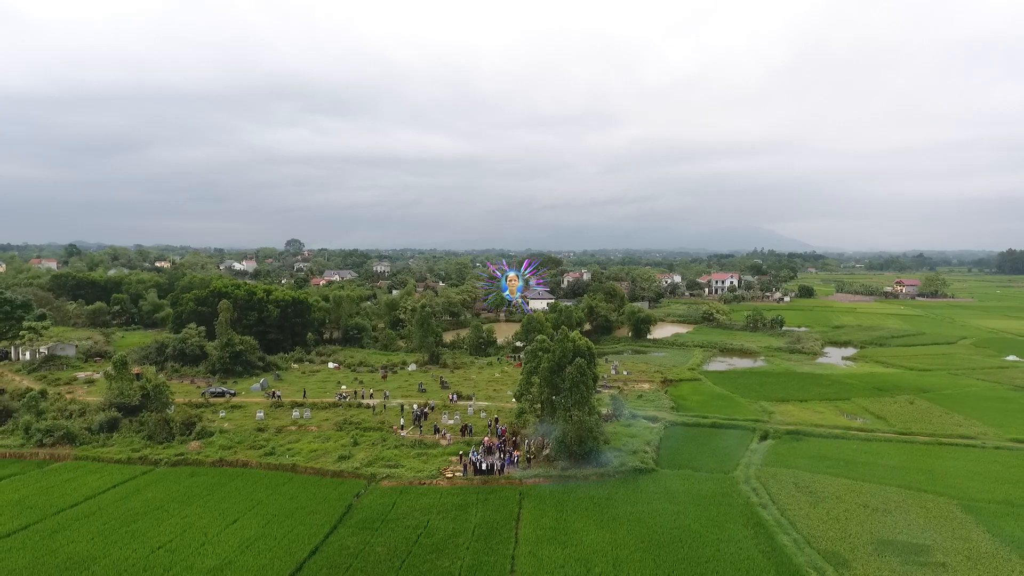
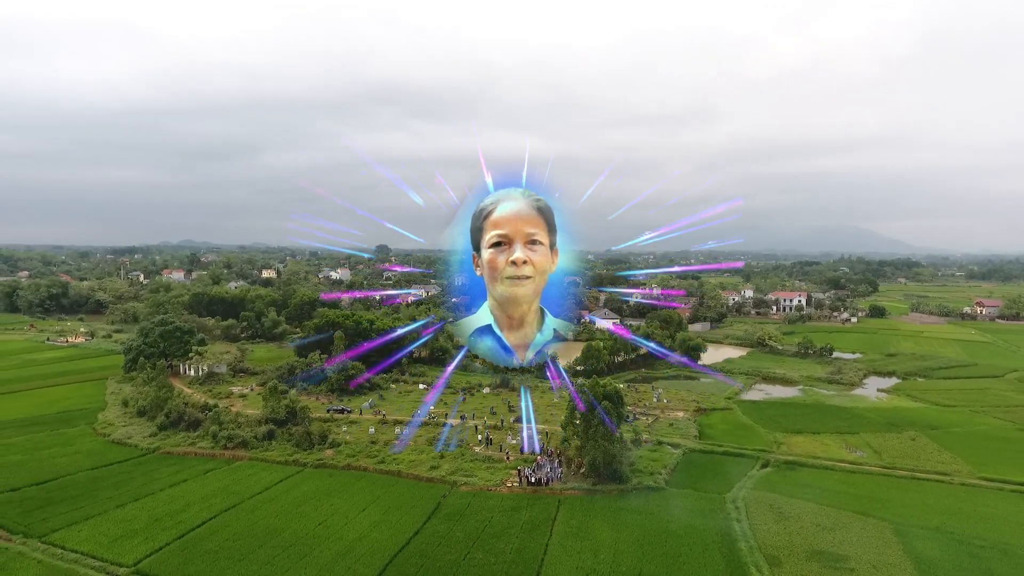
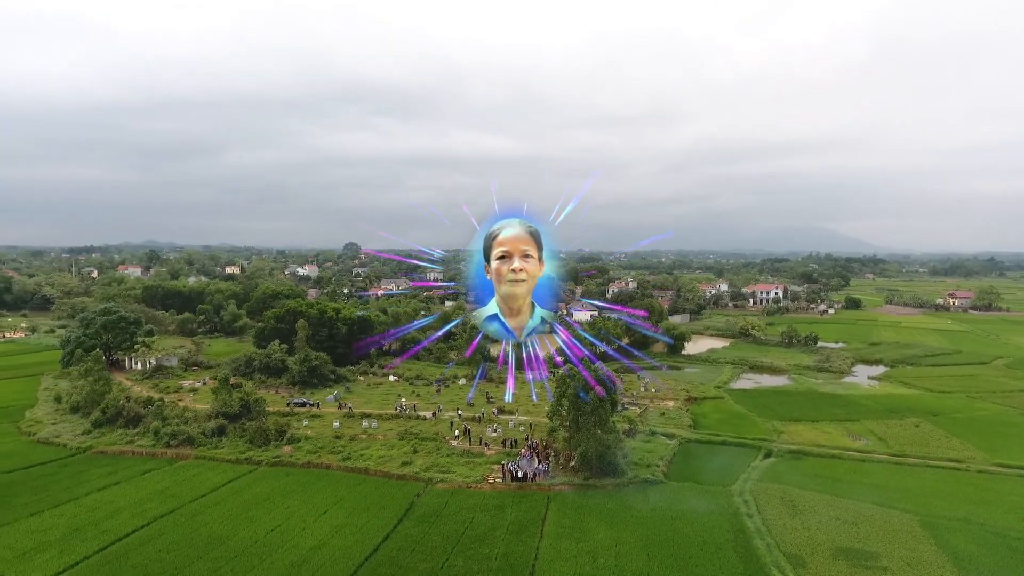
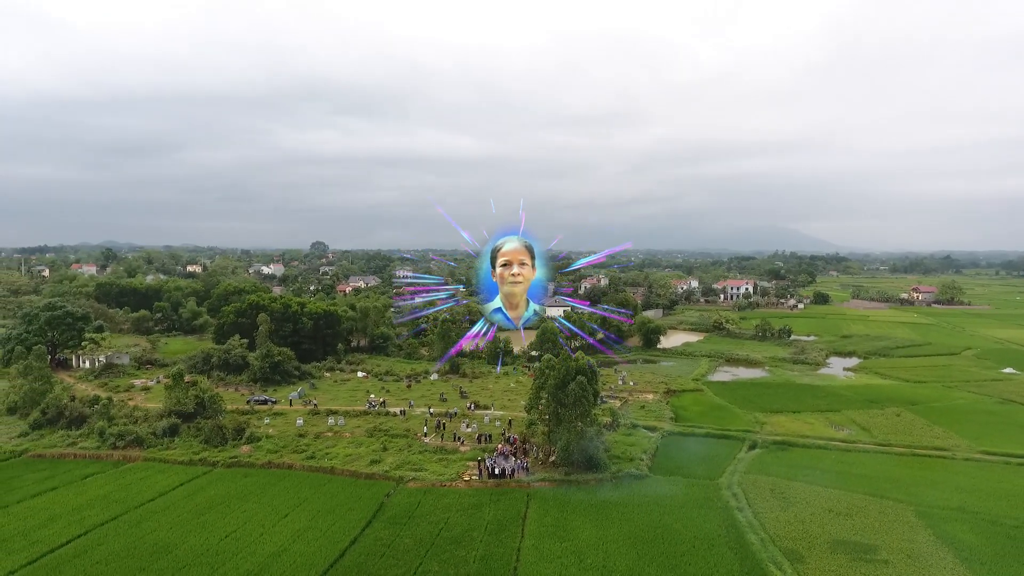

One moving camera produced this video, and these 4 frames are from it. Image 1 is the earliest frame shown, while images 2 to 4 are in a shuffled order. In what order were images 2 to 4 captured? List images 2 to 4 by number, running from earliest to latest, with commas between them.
4, 3, 2
